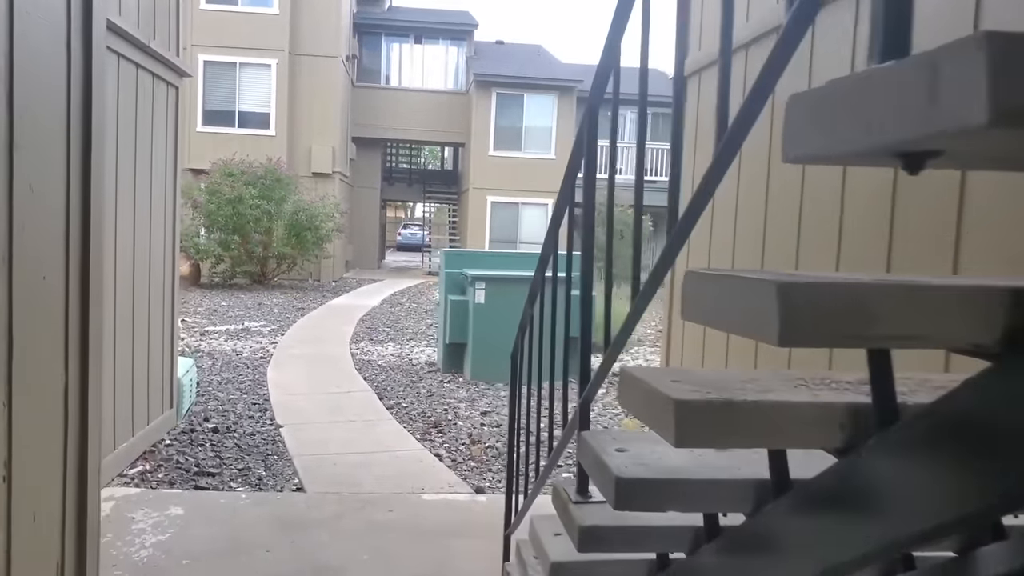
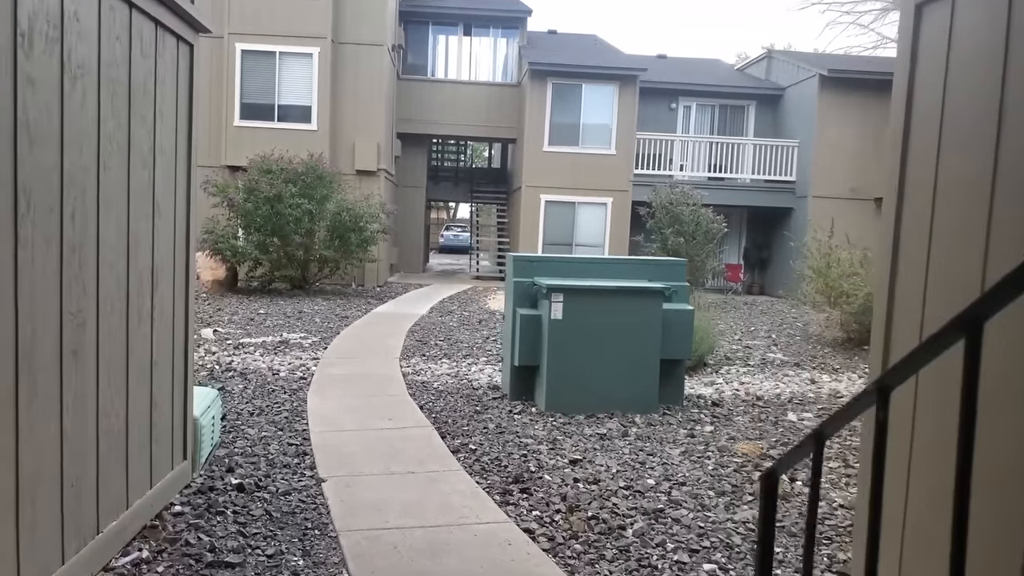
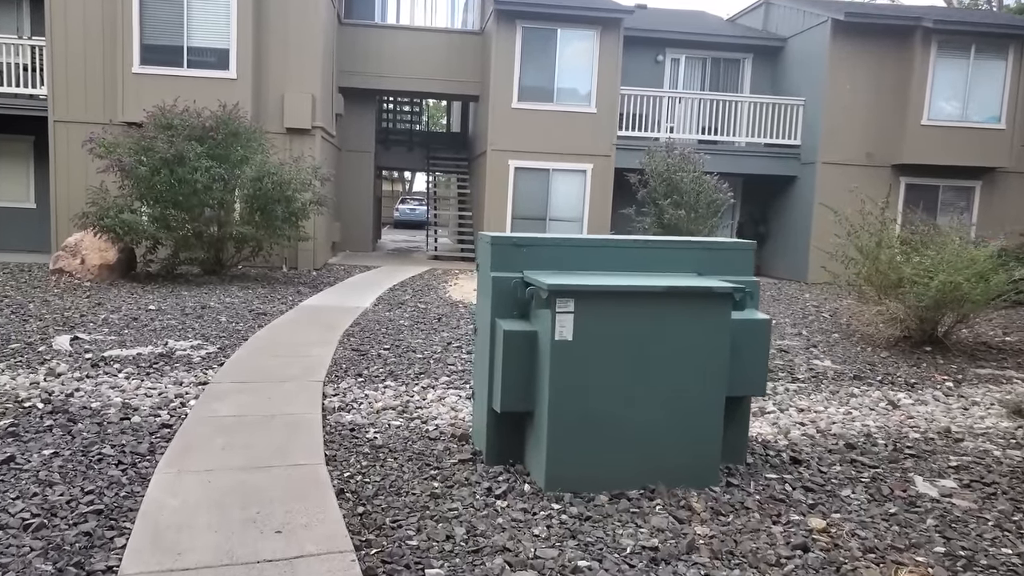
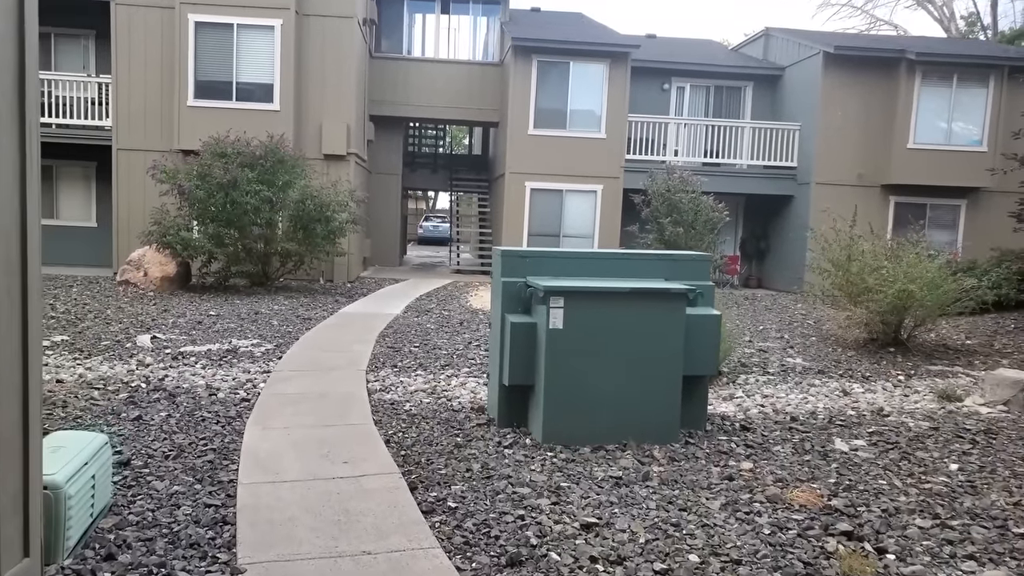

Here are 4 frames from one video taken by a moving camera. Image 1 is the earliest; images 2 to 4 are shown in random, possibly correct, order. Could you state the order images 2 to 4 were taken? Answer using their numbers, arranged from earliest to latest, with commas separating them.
2, 4, 3
